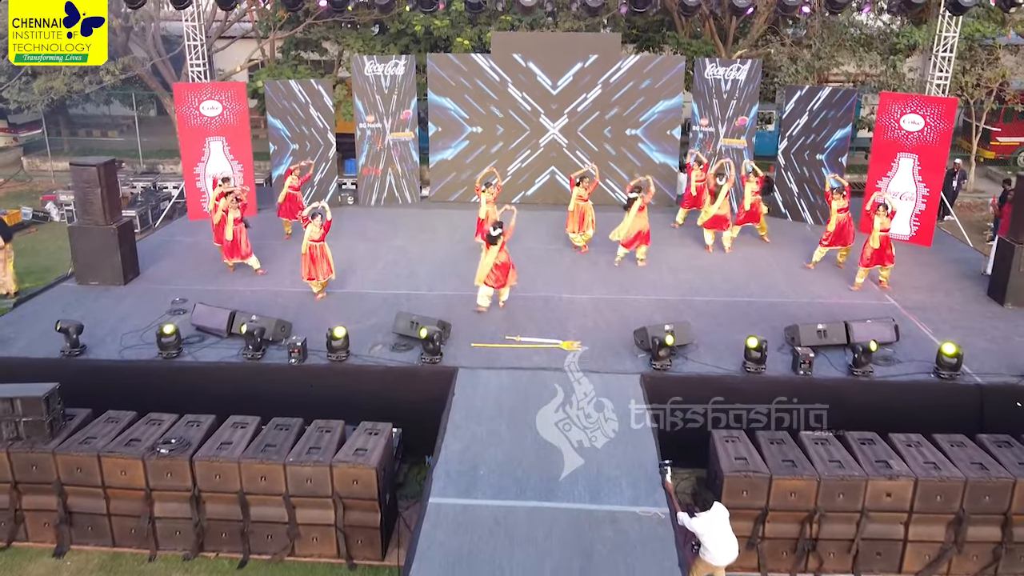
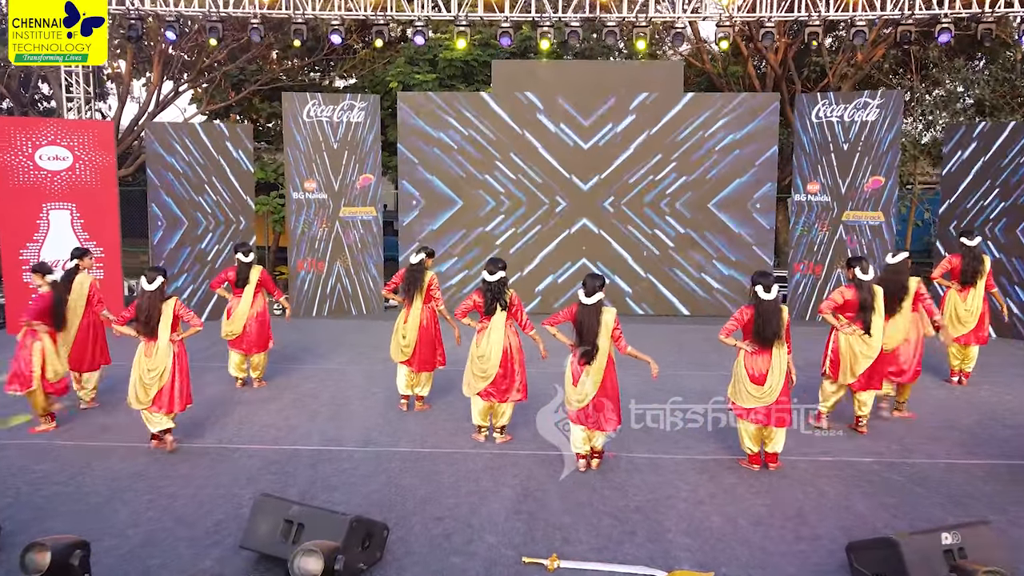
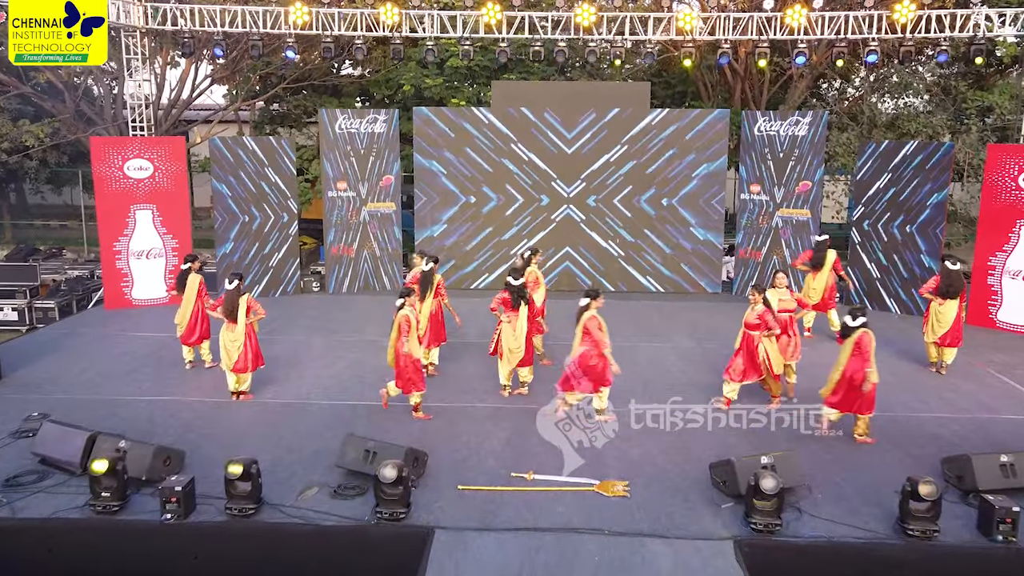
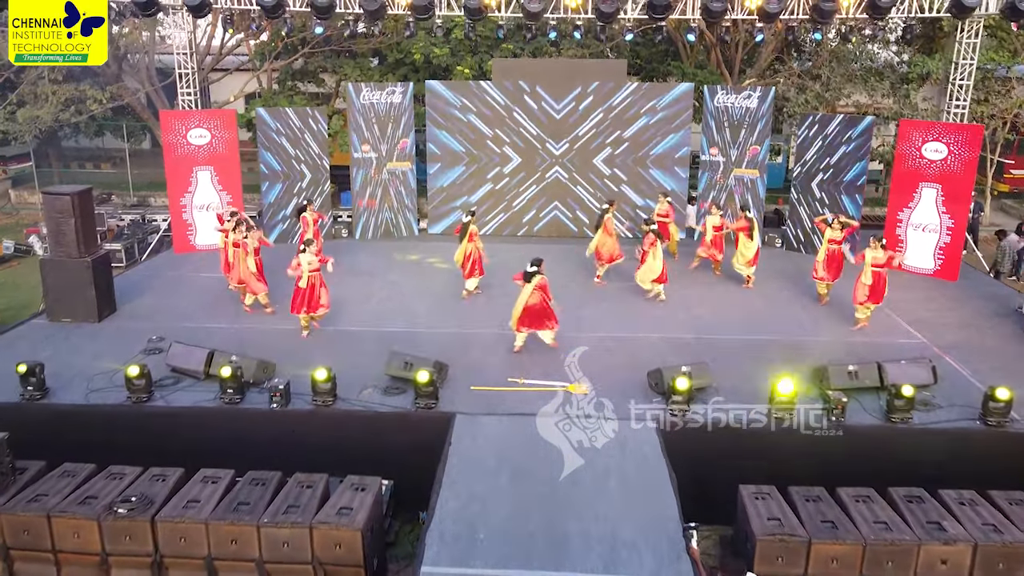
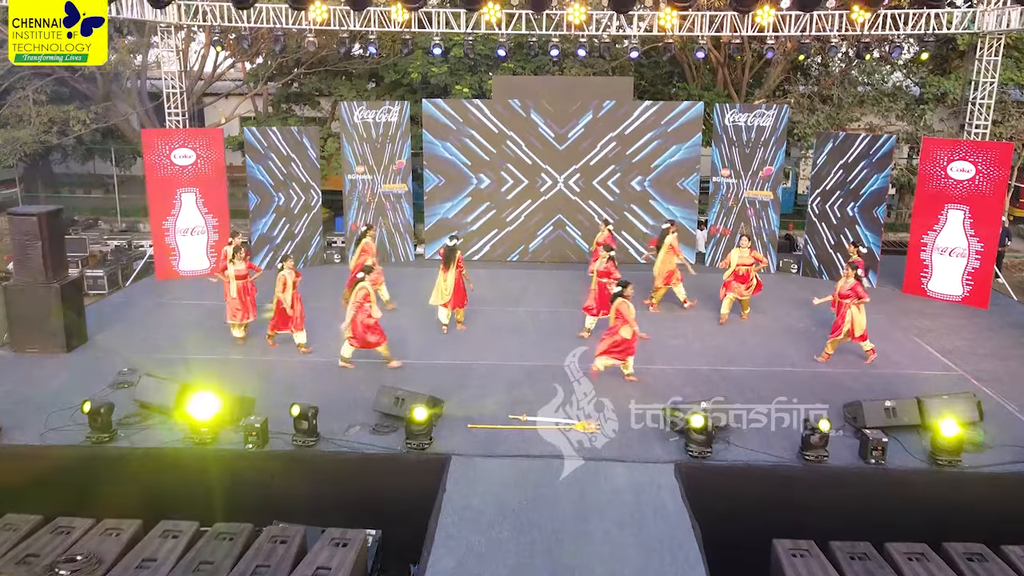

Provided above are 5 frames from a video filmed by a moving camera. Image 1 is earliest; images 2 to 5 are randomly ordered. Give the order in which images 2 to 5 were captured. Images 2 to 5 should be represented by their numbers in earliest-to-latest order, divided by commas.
4, 5, 3, 2
